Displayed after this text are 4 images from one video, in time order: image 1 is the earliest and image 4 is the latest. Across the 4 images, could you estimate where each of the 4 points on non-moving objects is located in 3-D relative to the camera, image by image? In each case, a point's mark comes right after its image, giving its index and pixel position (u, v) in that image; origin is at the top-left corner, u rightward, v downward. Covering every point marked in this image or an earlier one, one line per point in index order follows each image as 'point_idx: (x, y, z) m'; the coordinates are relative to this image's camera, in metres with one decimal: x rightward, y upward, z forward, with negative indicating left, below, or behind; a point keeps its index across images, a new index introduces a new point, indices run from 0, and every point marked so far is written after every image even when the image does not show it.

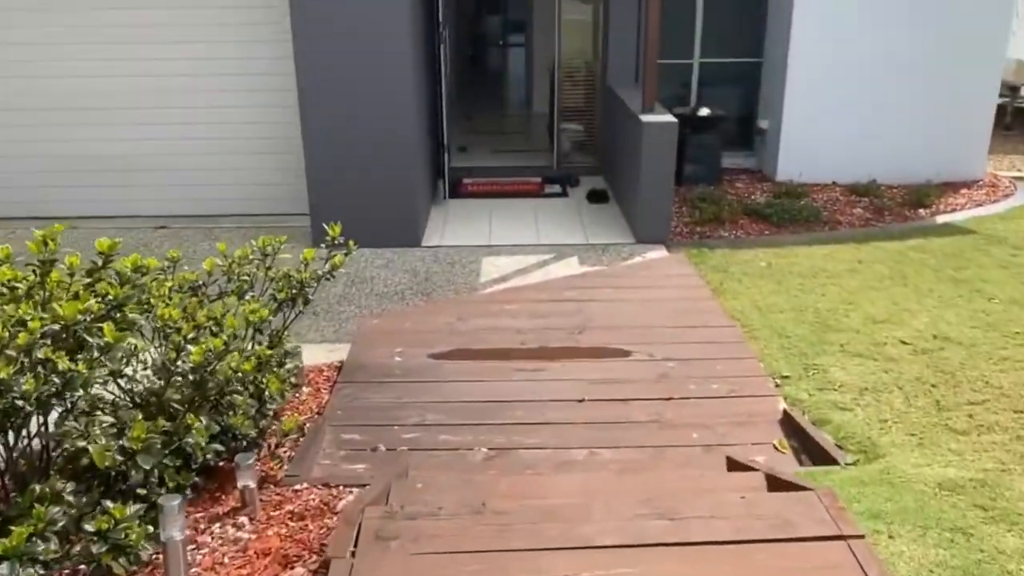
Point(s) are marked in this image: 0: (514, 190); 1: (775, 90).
0: (+0.1, +1.1, +8.3) m
1: (+2.9, +2.2, +8.5) m
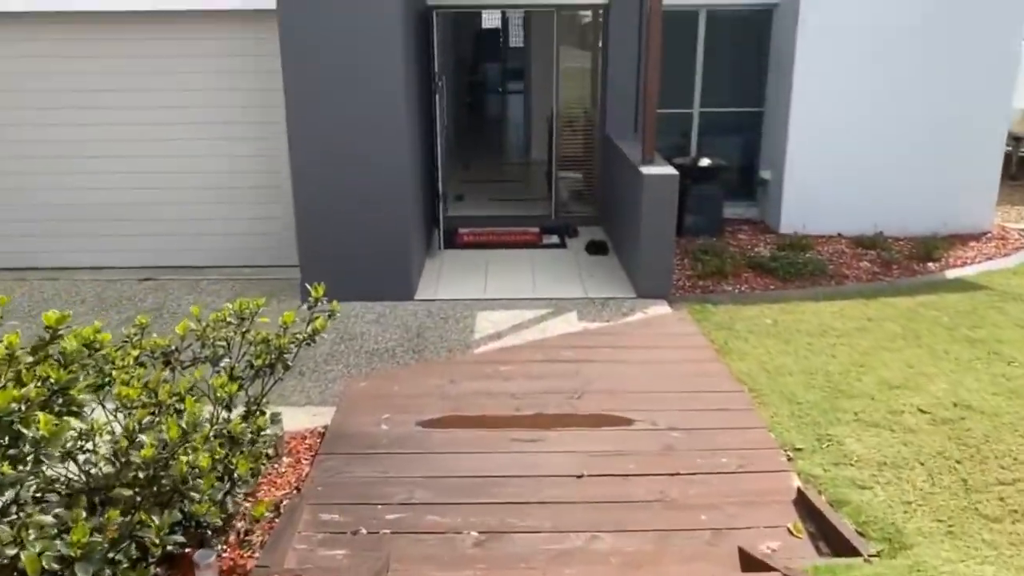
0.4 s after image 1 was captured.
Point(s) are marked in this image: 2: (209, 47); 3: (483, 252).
0: (0.0, +0.5, +8.0) m
1: (+2.9, +1.6, +8.4) m
2: (-2.6, +2.1, +6.6) m
3: (-0.3, +0.4, +7.8) m
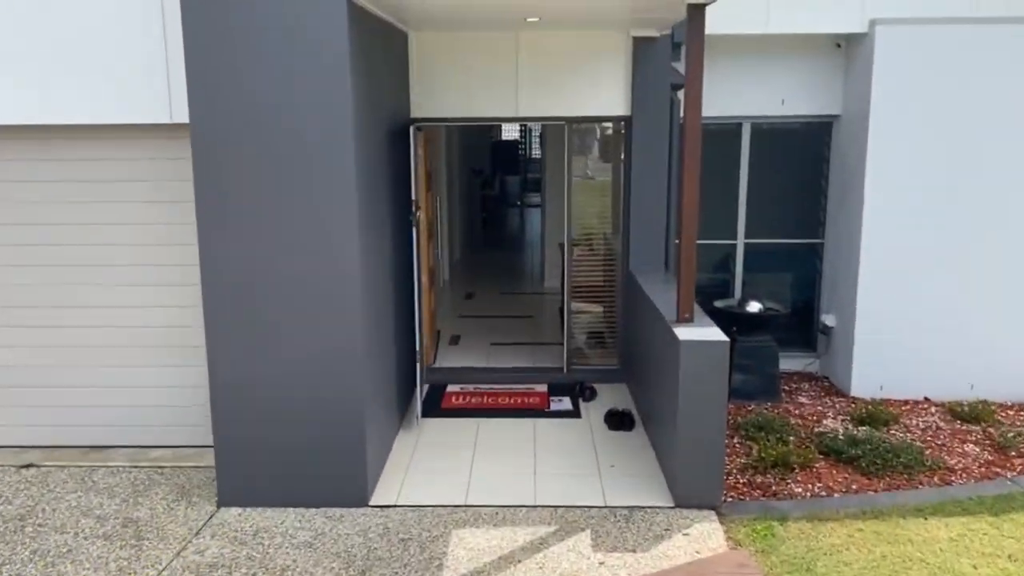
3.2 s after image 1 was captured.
0: (0.0, -0.9, +6.4) m
1: (+2.9, +0.1, +6.8) m
2: (-2.6, +0.8, +5.2) m
3: (-0.3, -1.0, +6.1) m
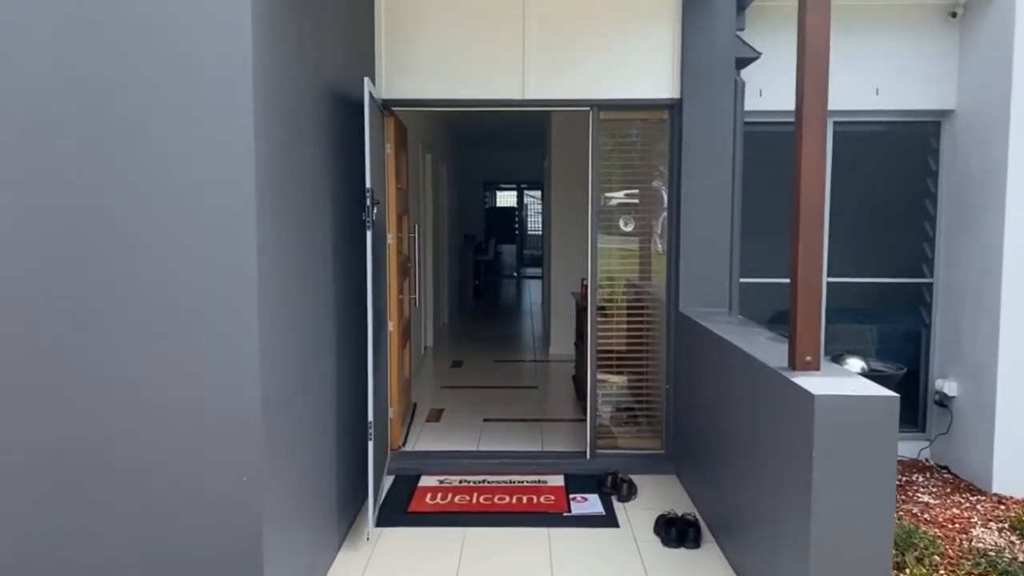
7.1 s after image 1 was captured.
0: (+0.1, -1.2, +4.4) m
1: (+2.9, -0.2, +4.9) m
2: (-2.6, +0.7, +3.4) m
3: (-0.3, -1.3, +4.1) m
